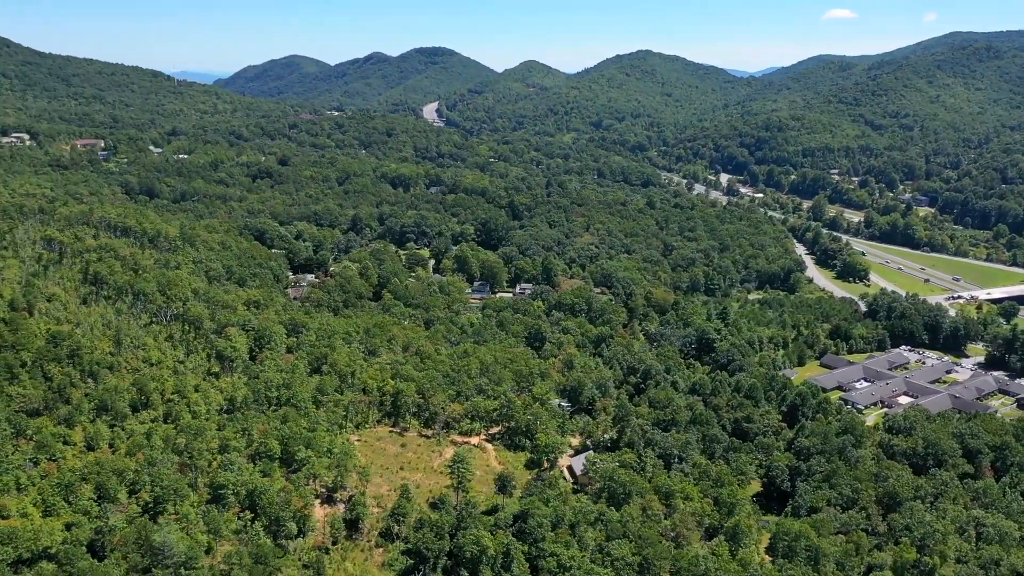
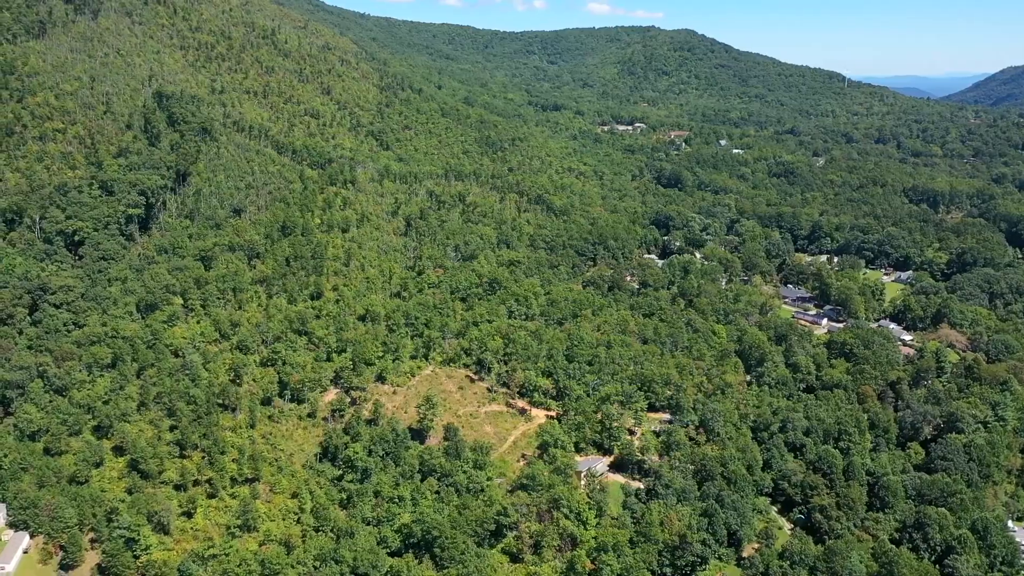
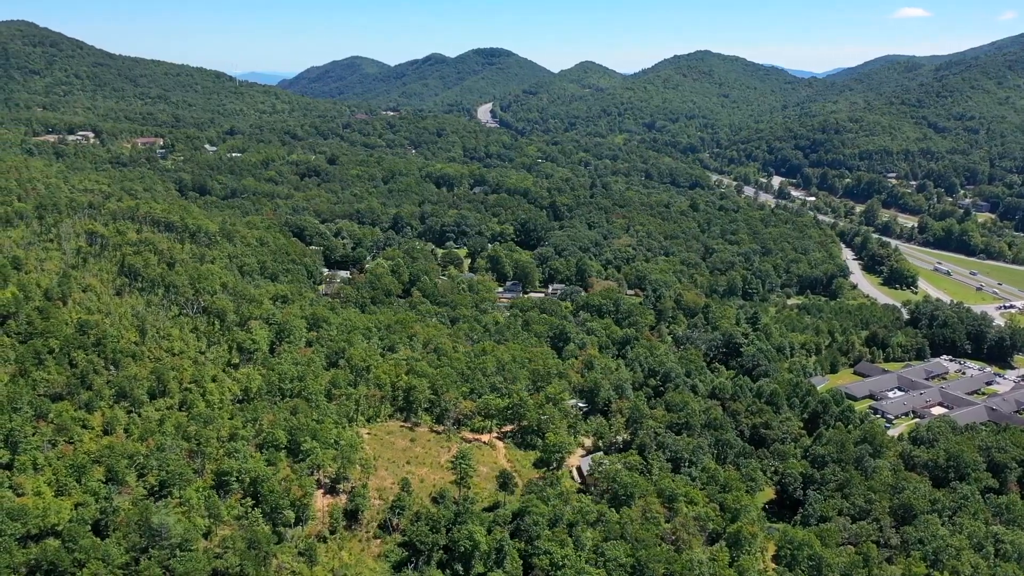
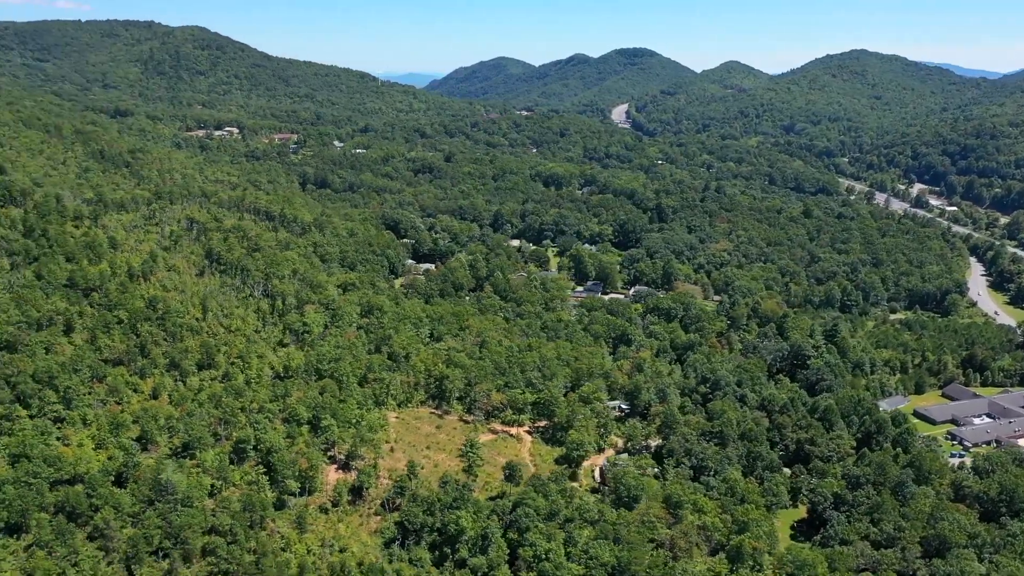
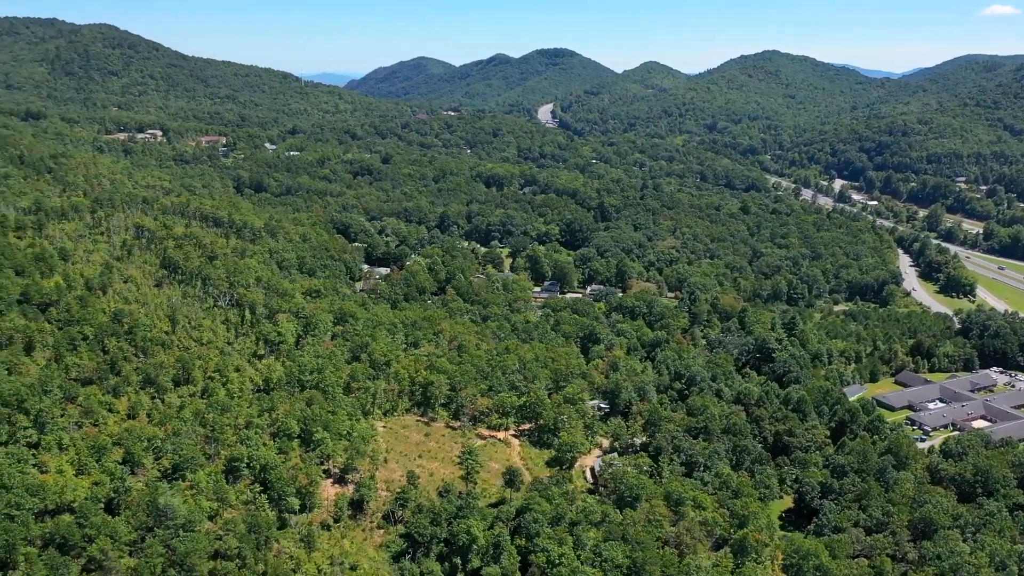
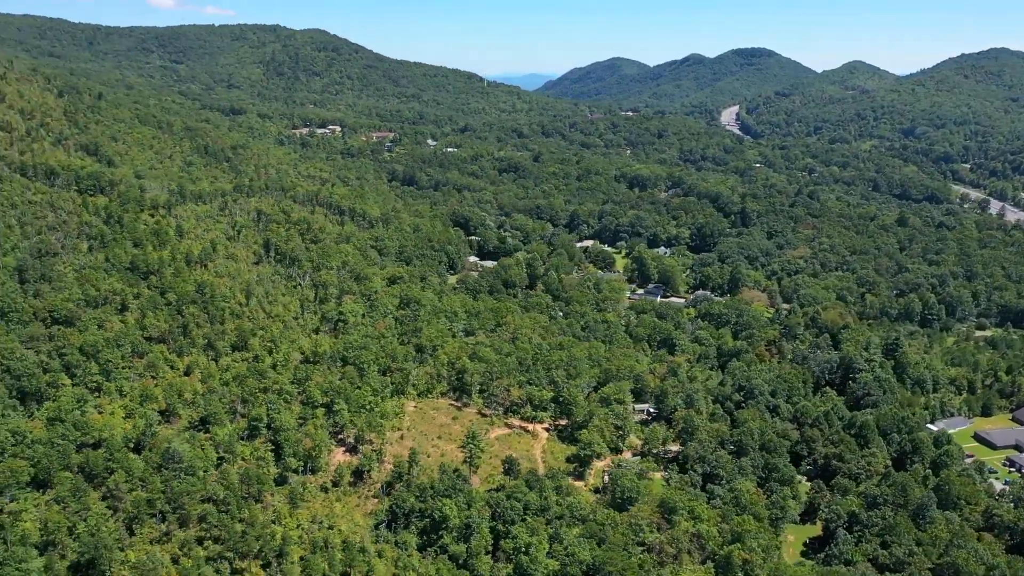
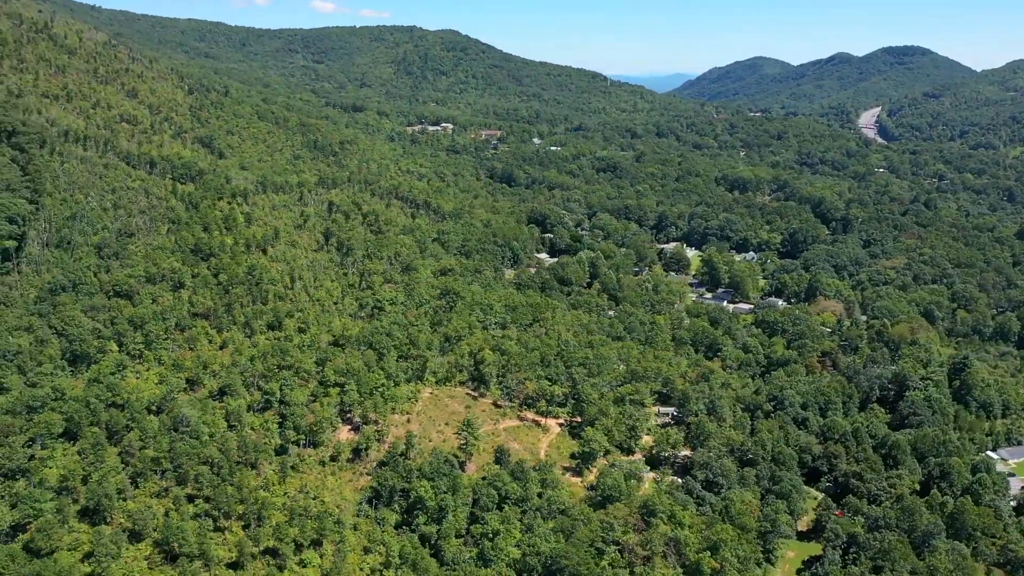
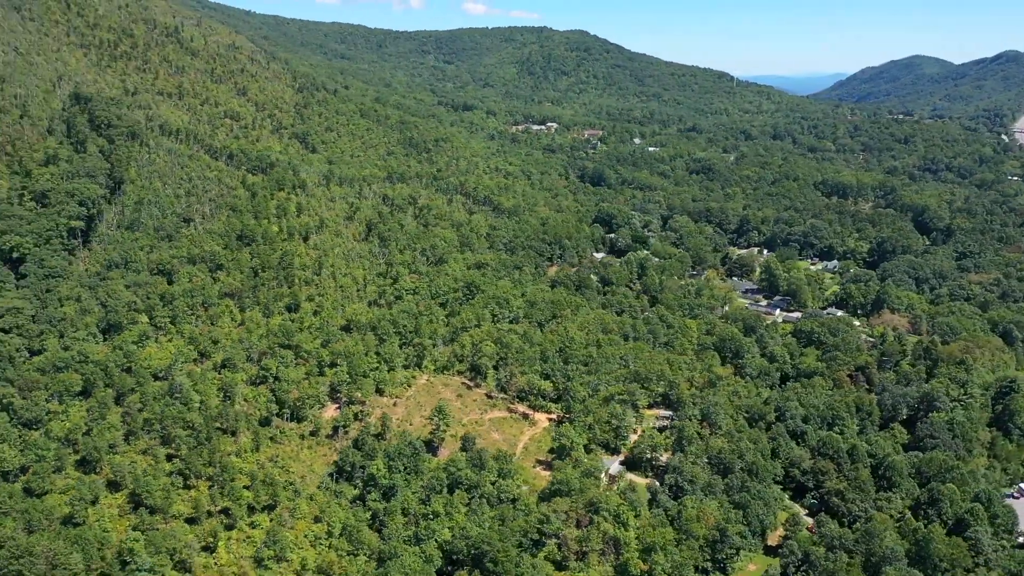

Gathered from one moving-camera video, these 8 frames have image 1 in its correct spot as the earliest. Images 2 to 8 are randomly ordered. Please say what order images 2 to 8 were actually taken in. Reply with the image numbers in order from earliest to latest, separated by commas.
3, 5, 4, 6, 7, 8, 2
